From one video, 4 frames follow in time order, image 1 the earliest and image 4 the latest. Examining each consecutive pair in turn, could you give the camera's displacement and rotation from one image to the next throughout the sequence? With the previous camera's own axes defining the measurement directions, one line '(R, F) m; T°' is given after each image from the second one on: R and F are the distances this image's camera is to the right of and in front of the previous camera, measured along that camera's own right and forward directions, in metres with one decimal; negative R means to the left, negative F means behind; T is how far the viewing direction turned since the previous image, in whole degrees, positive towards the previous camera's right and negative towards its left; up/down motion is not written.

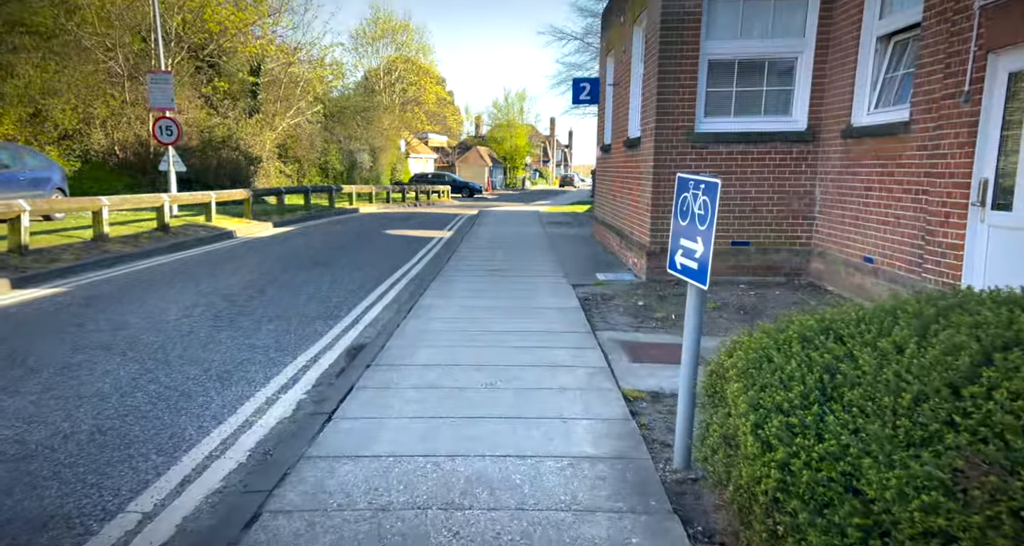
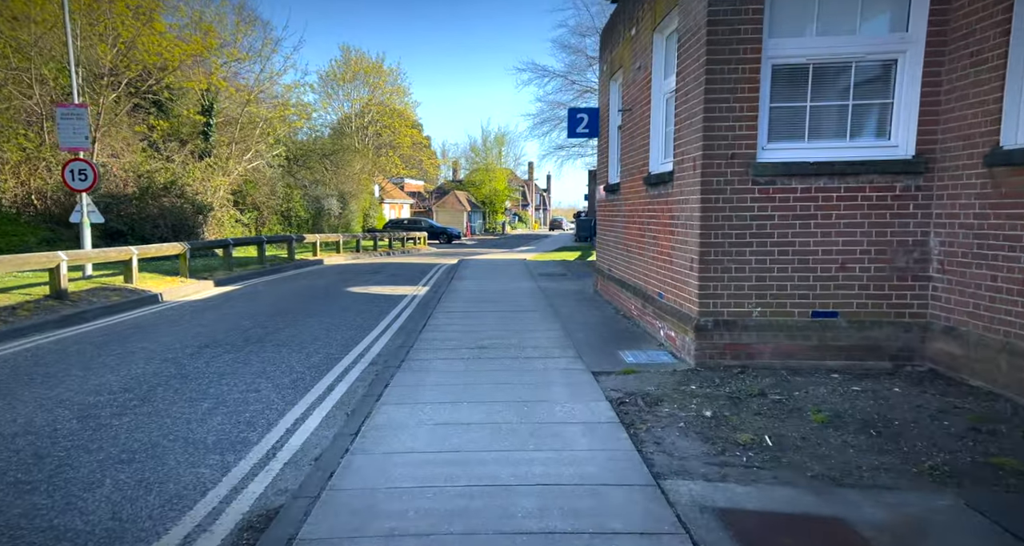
(-0.2, +2.5) m; +2°
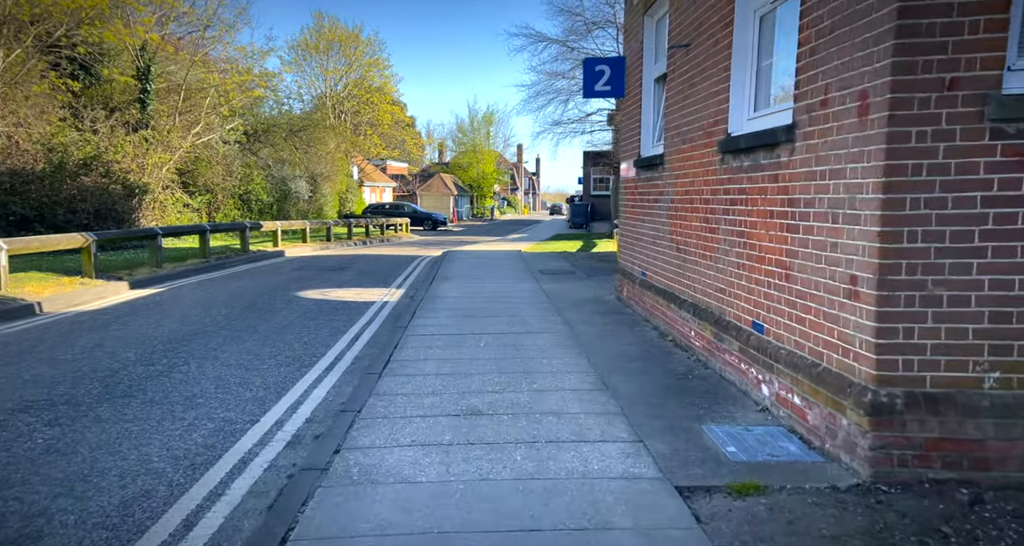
(-0.2, +3.1) m; +1°
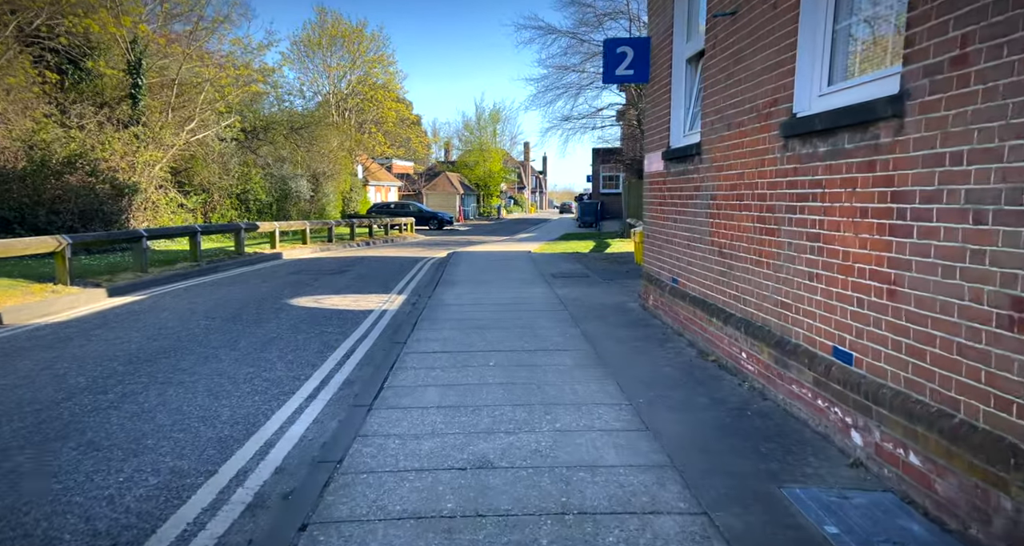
(-0.1, +1.1) m; -1°
